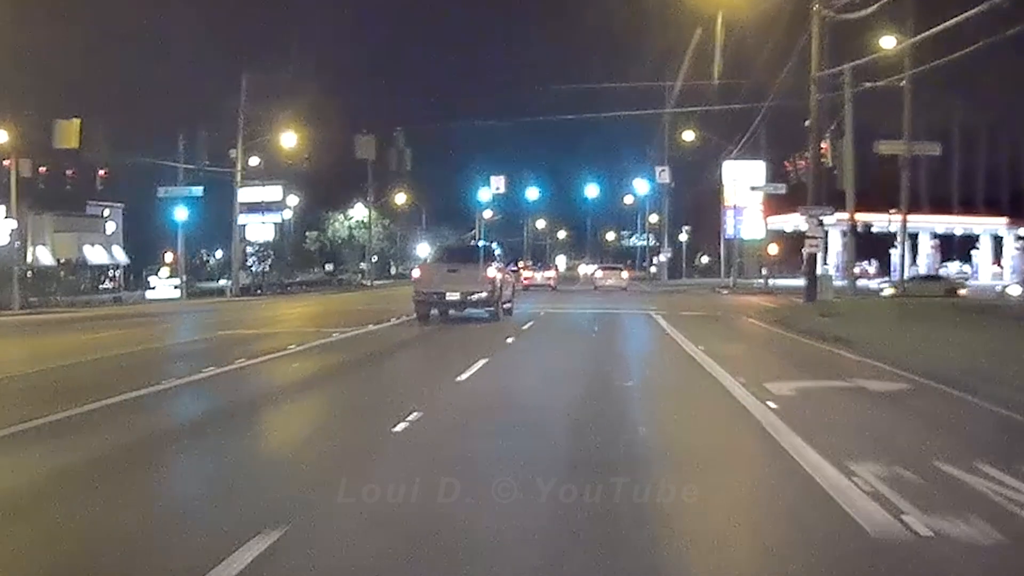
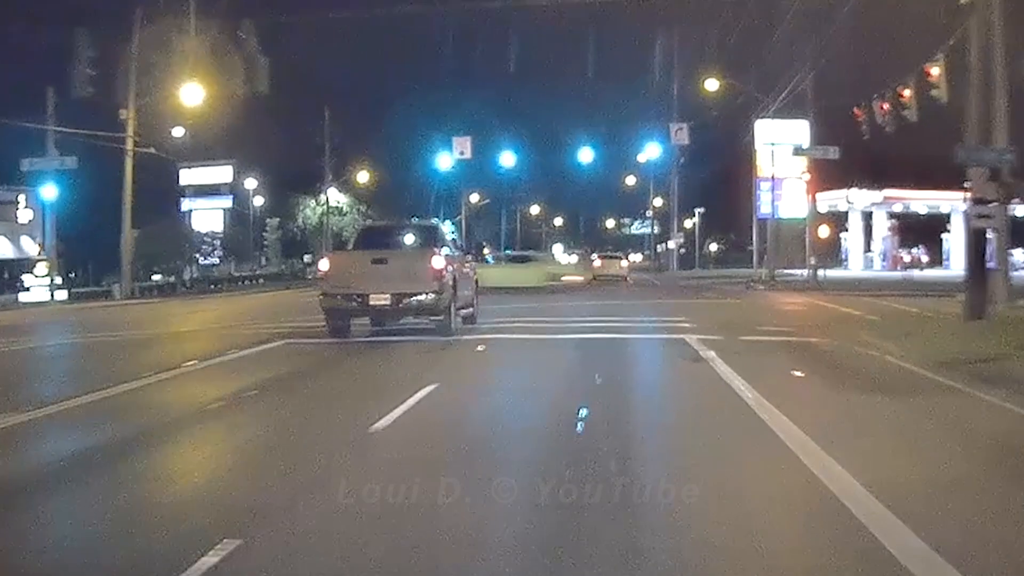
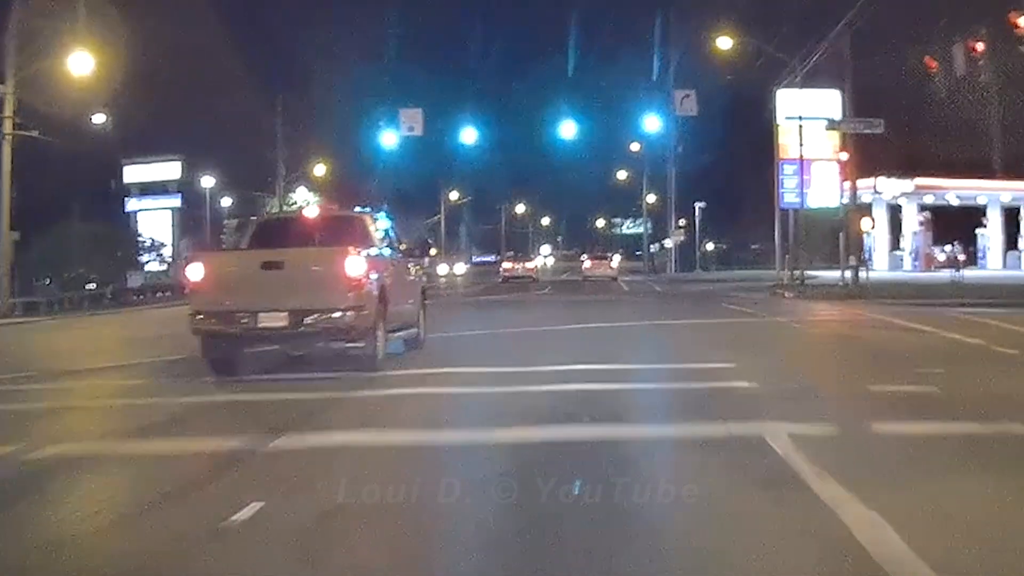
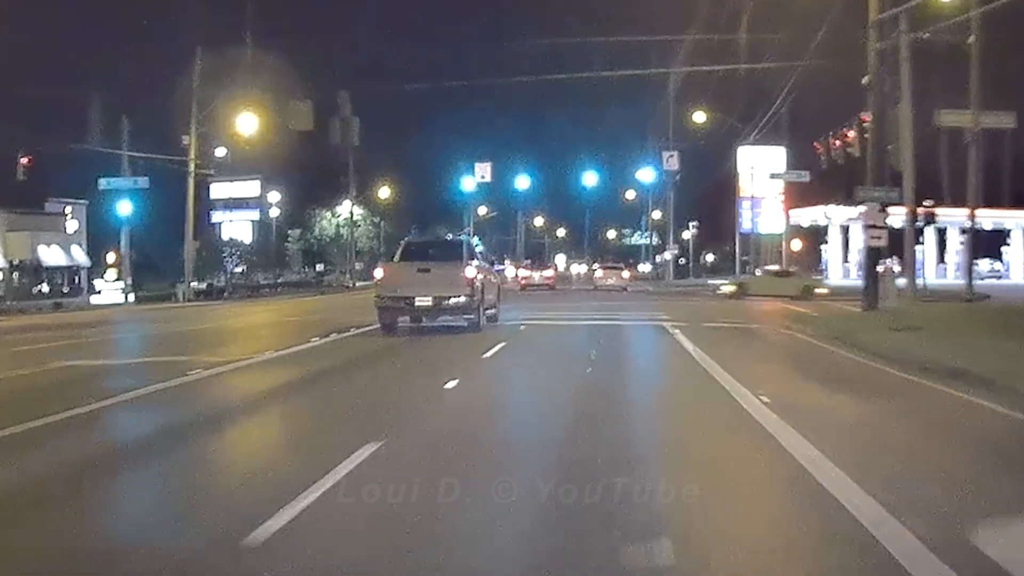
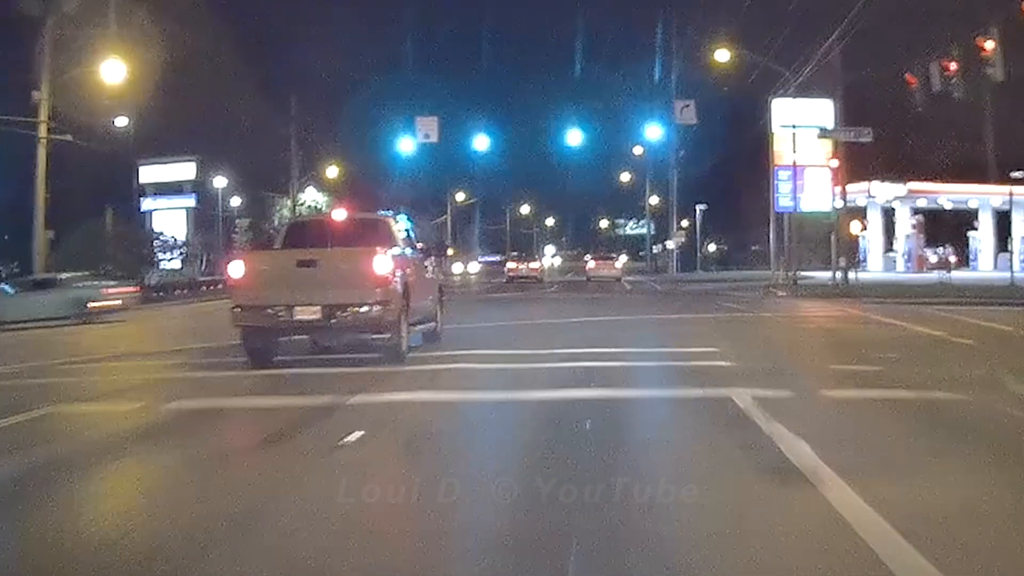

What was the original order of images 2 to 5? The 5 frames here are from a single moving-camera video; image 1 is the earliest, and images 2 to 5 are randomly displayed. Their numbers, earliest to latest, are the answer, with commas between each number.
4, 2, 5, 3
